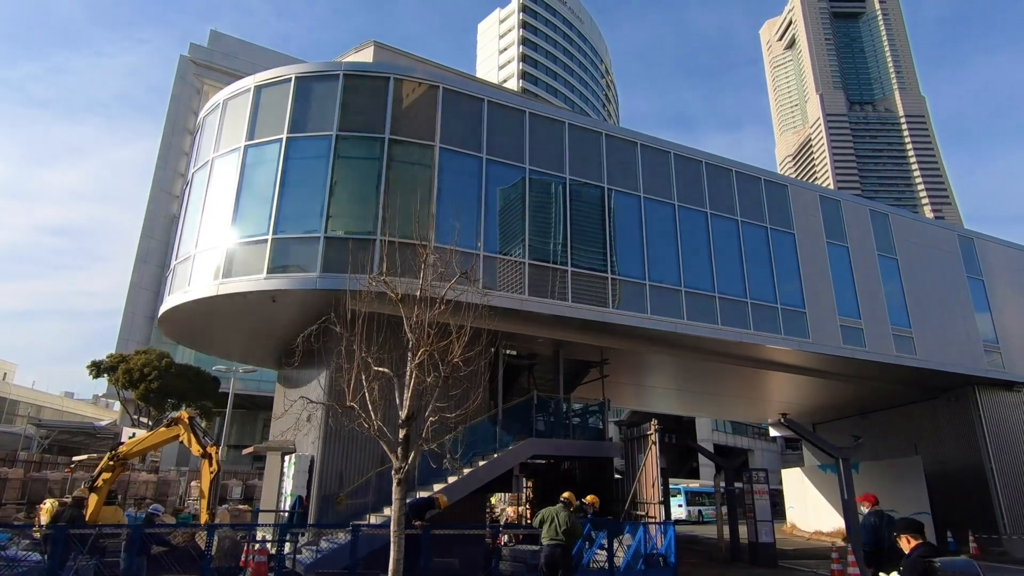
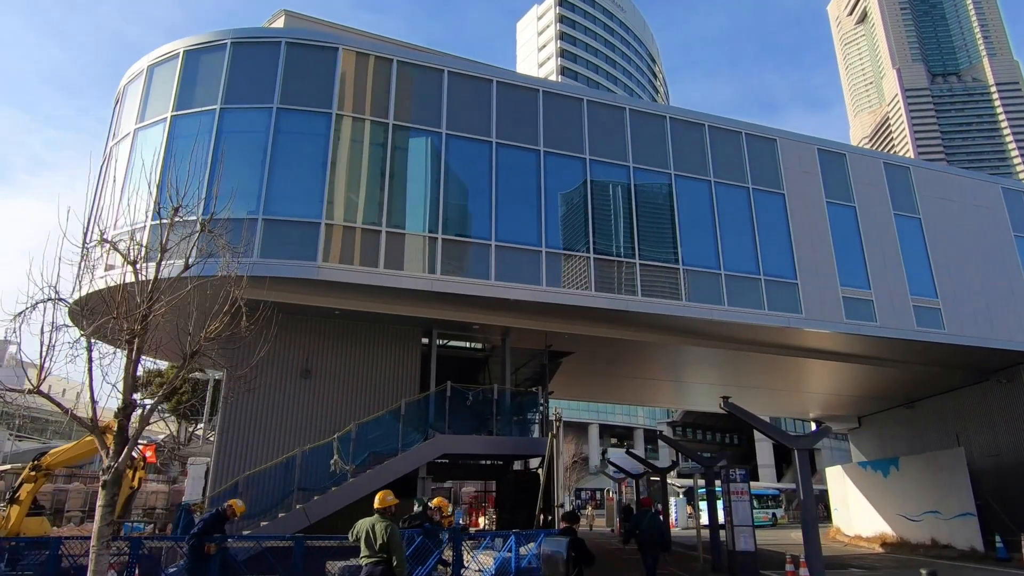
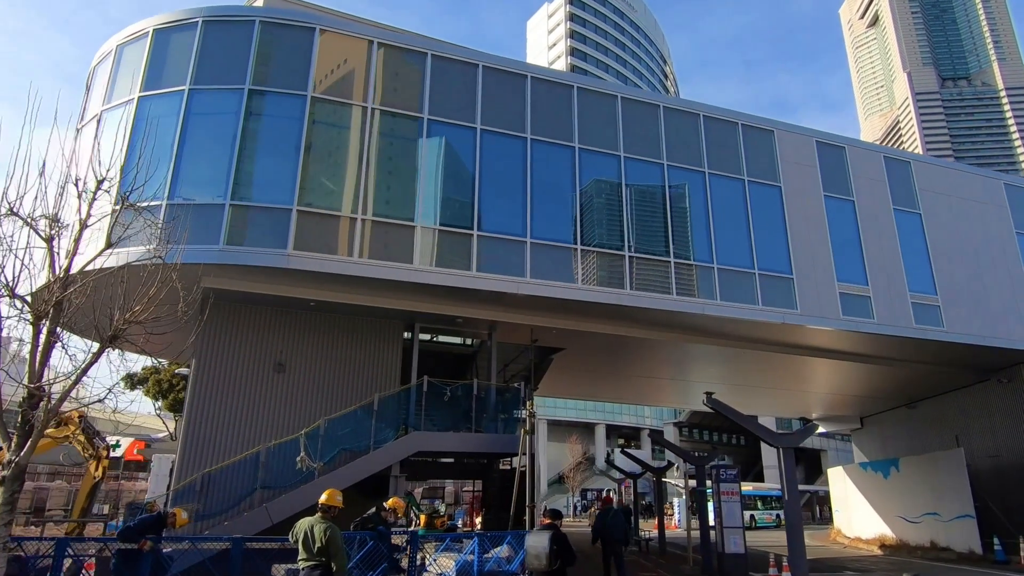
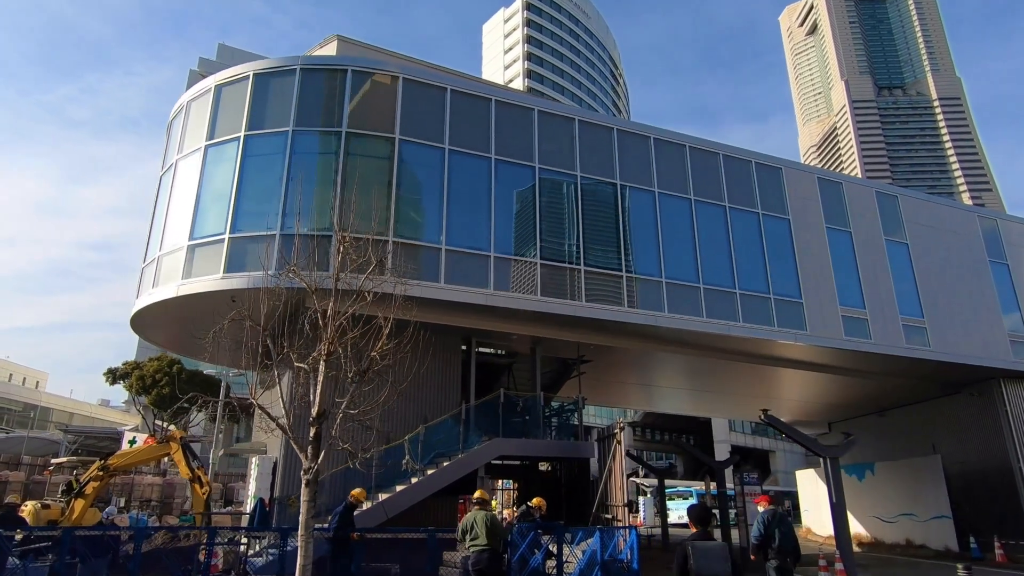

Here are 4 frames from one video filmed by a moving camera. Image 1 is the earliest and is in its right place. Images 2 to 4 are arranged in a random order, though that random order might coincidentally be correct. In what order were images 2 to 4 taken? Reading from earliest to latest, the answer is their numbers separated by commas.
4, 2, 3
